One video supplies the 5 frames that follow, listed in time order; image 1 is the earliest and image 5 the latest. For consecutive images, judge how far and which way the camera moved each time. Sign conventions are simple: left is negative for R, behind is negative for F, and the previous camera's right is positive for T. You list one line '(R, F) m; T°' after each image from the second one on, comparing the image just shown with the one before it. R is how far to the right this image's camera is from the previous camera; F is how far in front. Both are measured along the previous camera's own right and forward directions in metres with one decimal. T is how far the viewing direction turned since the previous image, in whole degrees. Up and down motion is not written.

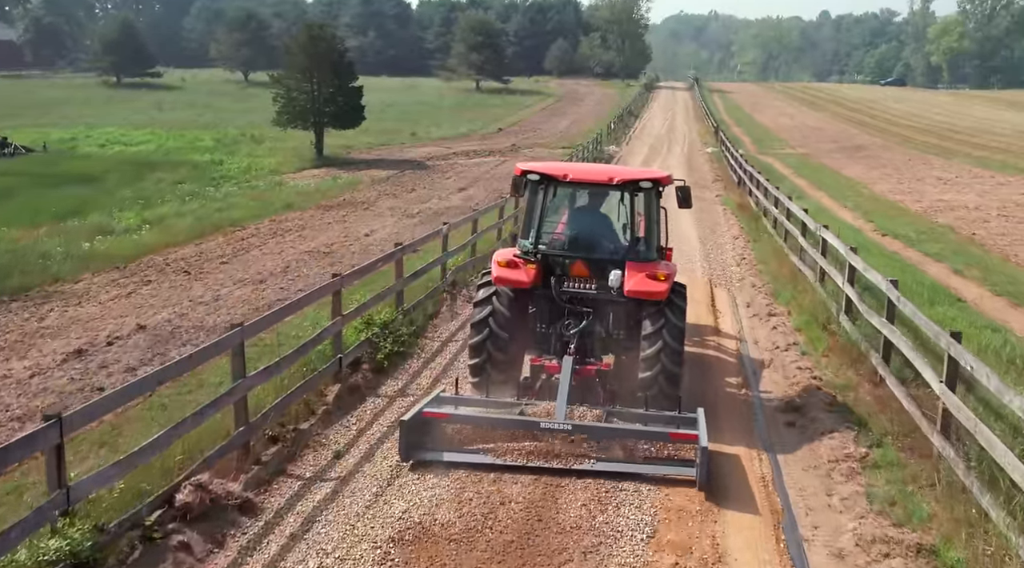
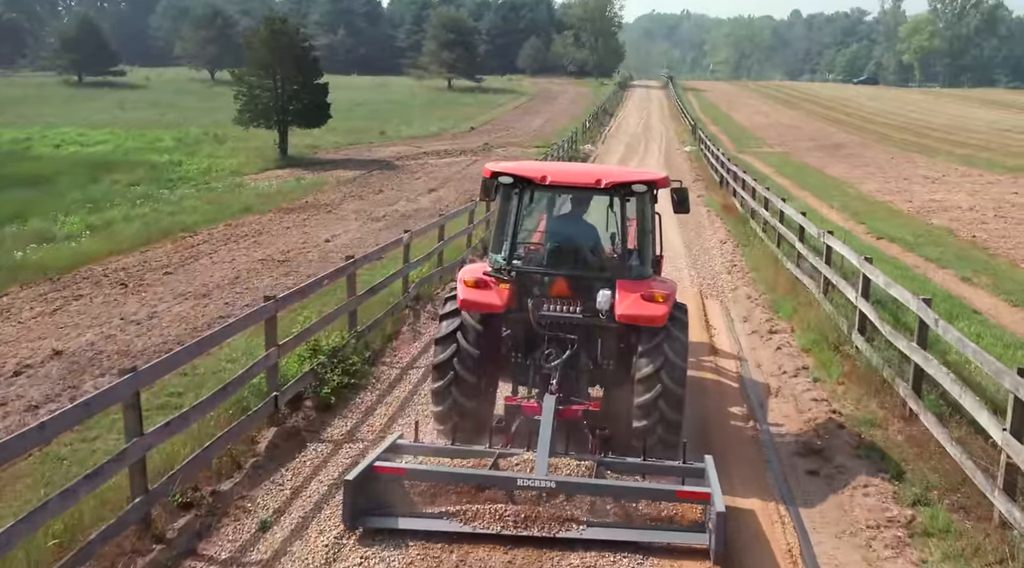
(0.0, +1.9) m; +1°
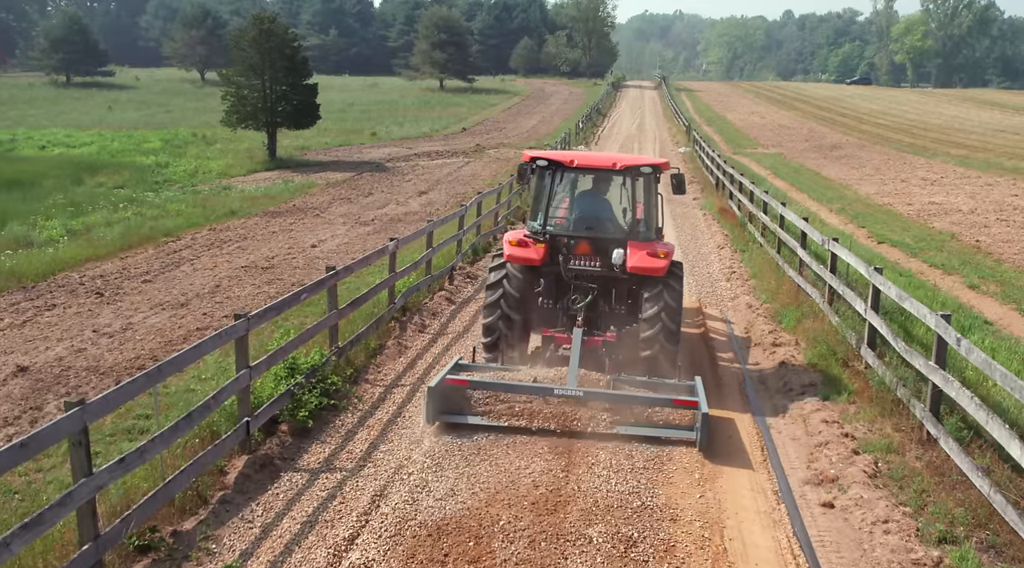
(0.0, +0.7) m; 0°
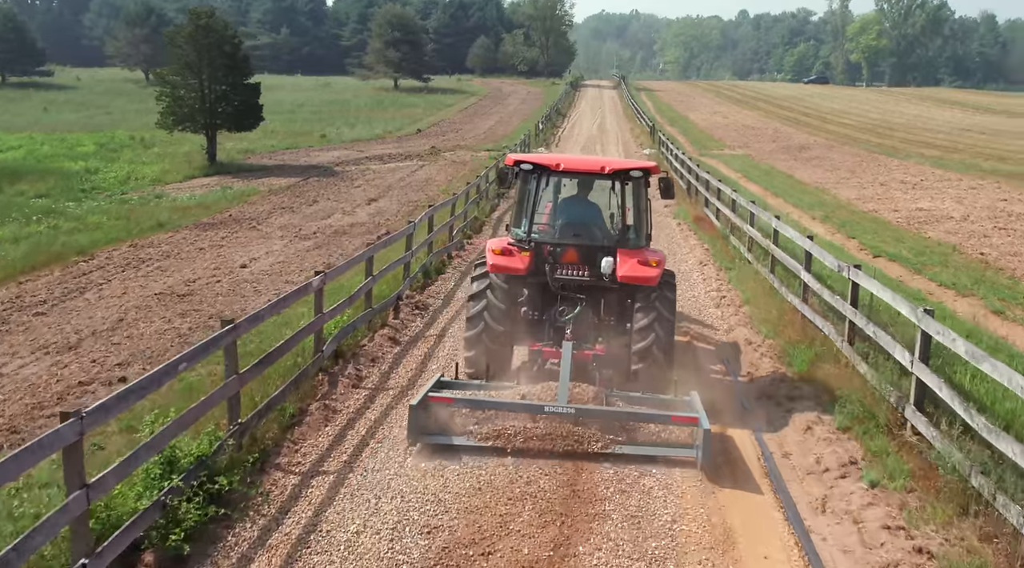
(0.0, +2.9) m; +2°
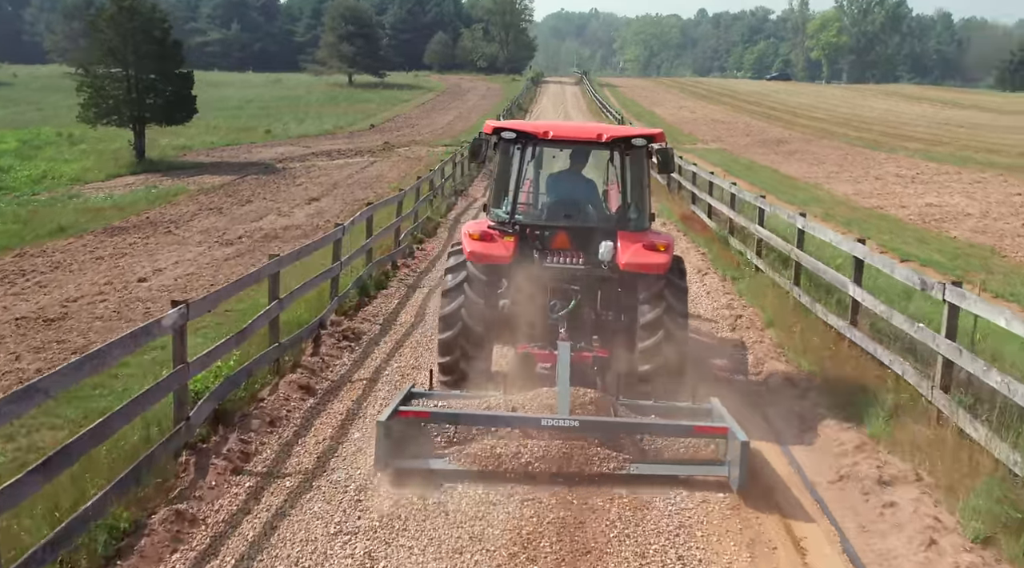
(0.0, +4.0) m; +2°
